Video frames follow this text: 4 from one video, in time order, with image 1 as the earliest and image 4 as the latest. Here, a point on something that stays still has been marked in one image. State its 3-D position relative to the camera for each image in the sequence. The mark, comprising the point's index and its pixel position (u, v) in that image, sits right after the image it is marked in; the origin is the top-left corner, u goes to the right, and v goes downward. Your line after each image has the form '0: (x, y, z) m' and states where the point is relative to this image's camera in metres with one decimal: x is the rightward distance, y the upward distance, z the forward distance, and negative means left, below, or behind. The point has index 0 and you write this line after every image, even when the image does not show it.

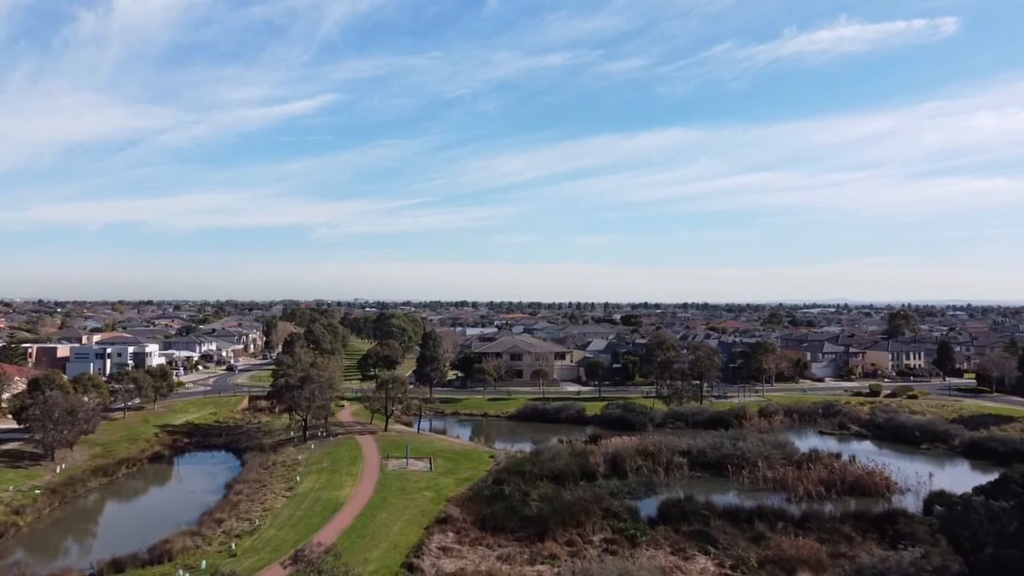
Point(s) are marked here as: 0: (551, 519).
0: (+0.7, -3.9, +19.6) m
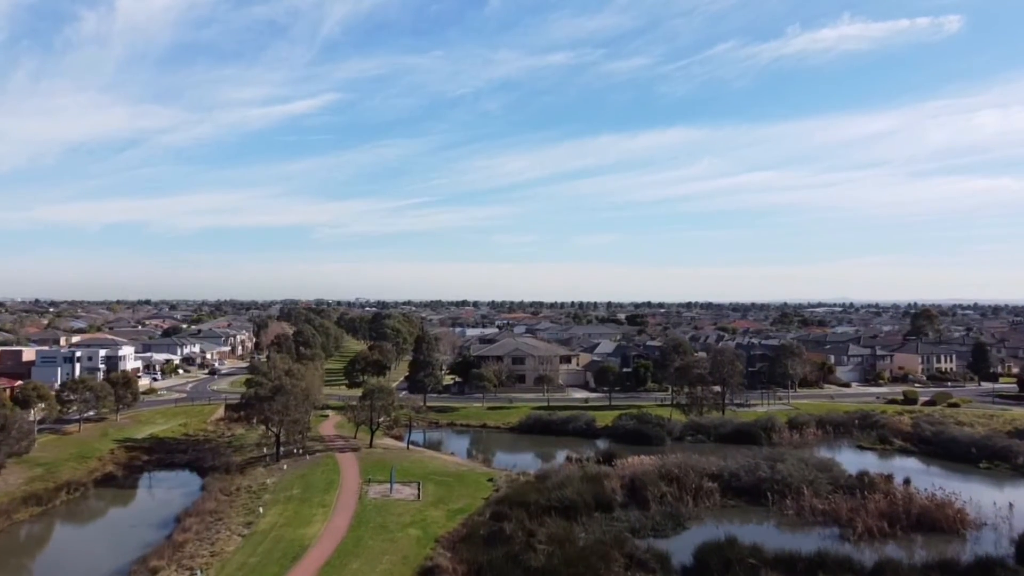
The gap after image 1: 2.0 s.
0: (+0.7, -3.9, +15.7) m
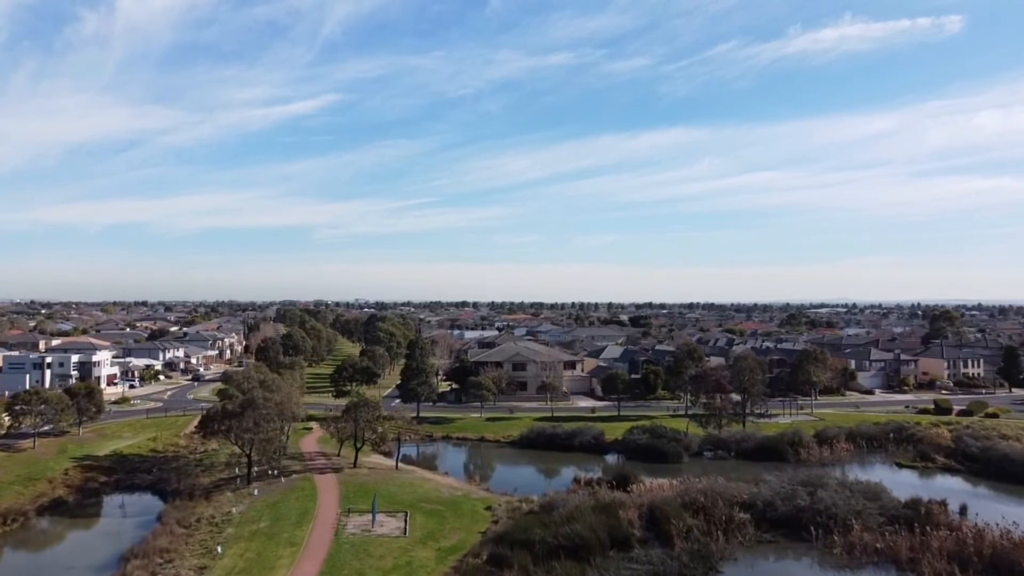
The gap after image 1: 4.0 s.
0: (+0.7, -3.9, +12.7) m
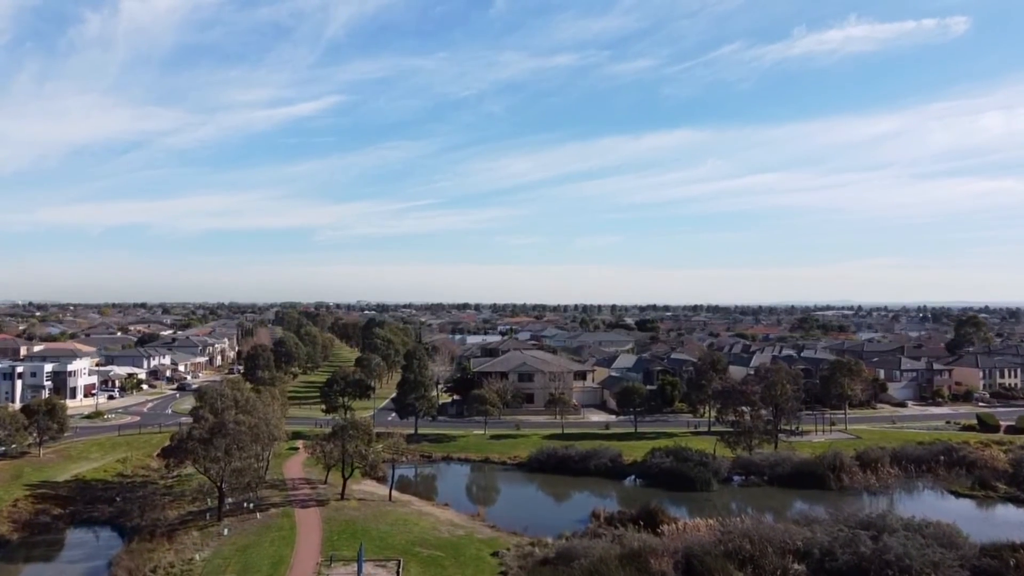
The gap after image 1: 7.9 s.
0: (+0.9, -4.0, +9.5) m
